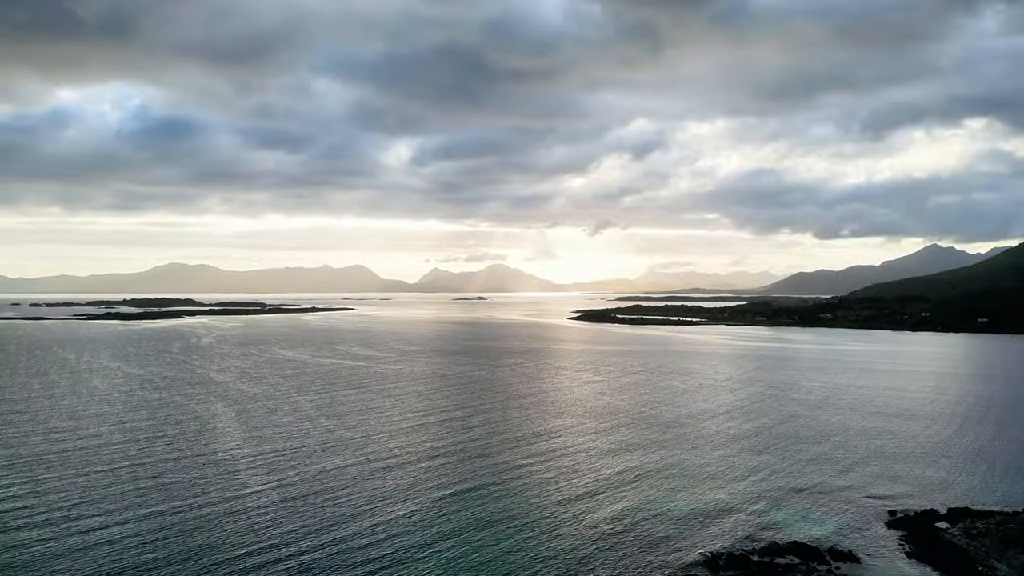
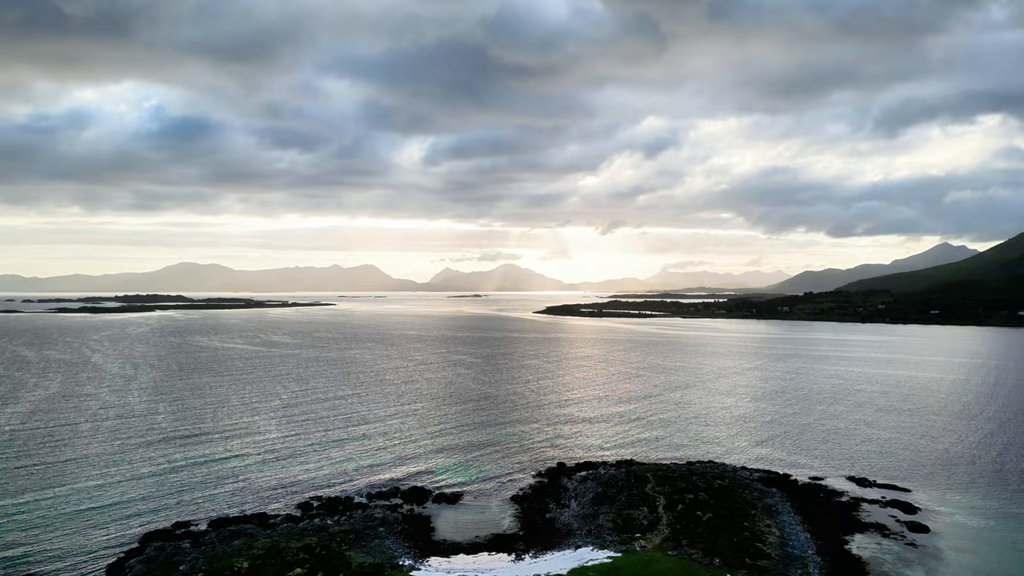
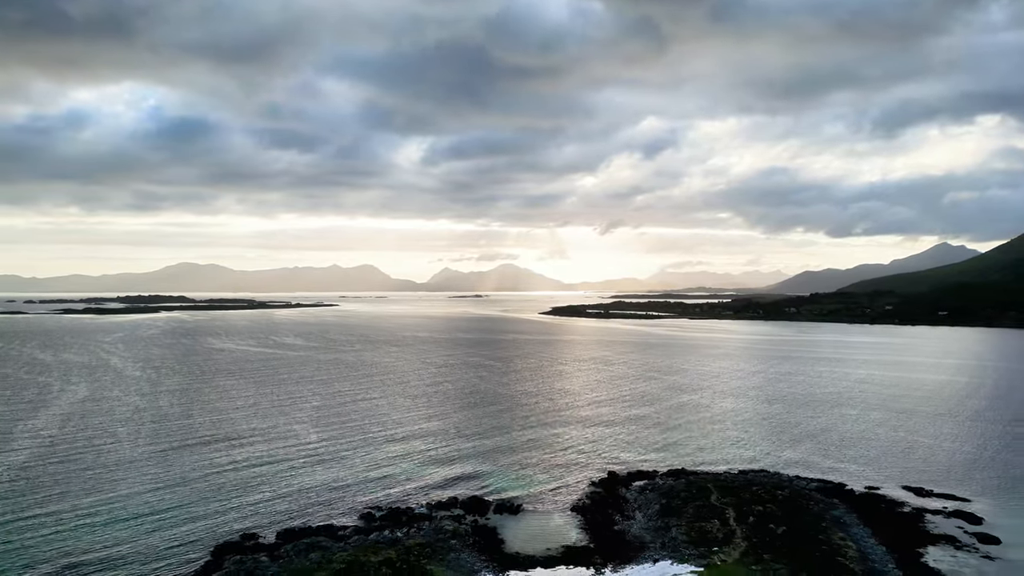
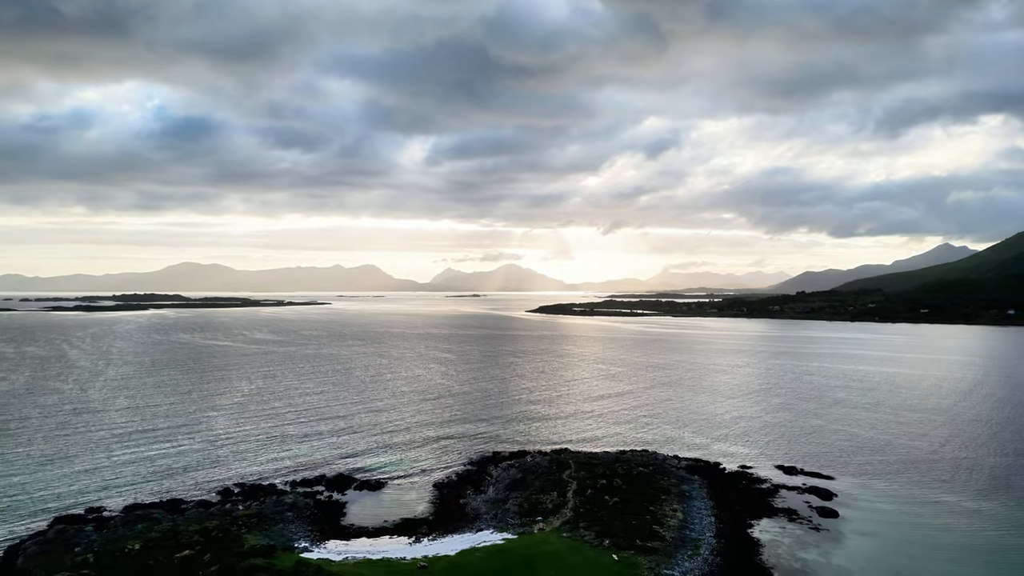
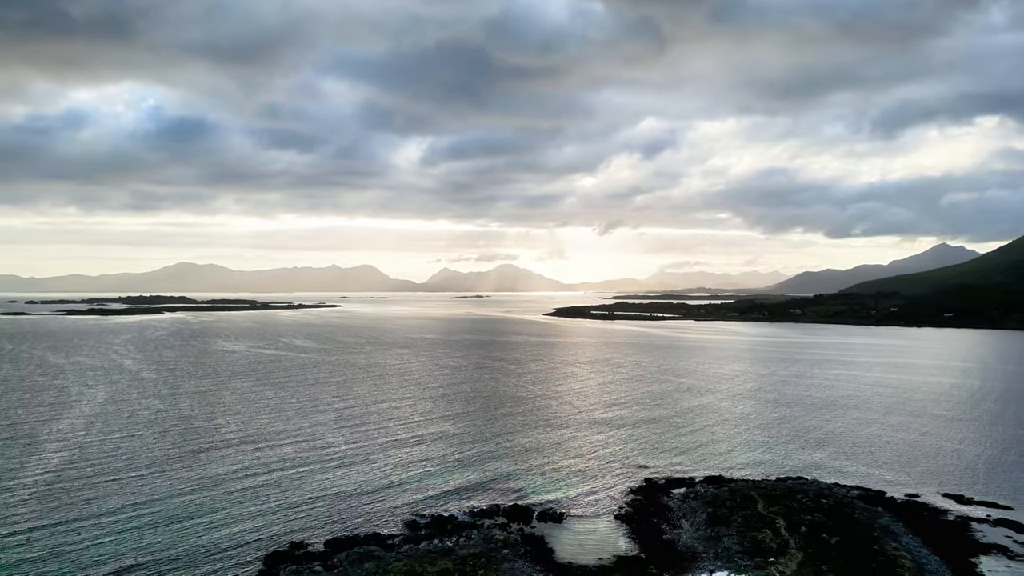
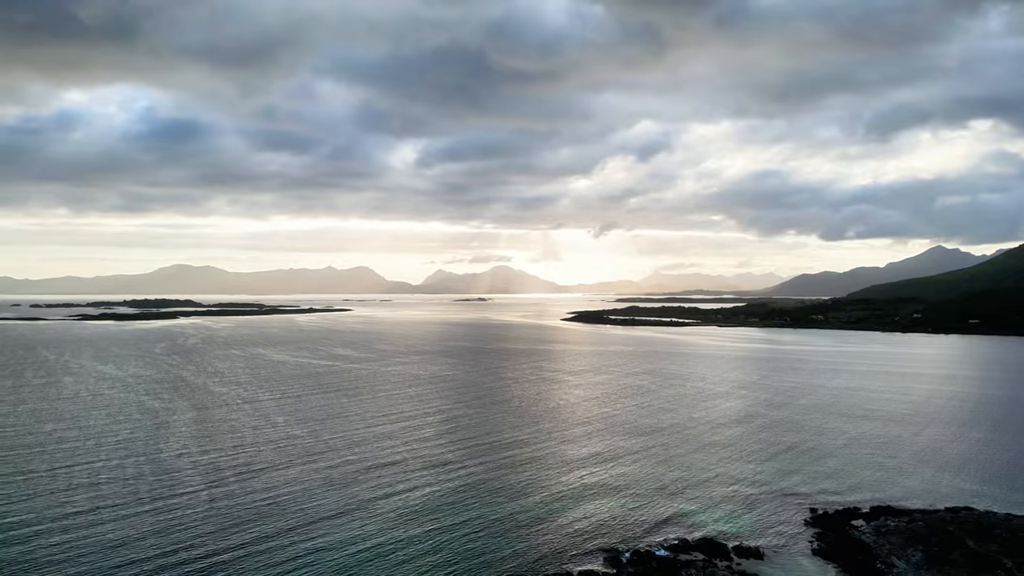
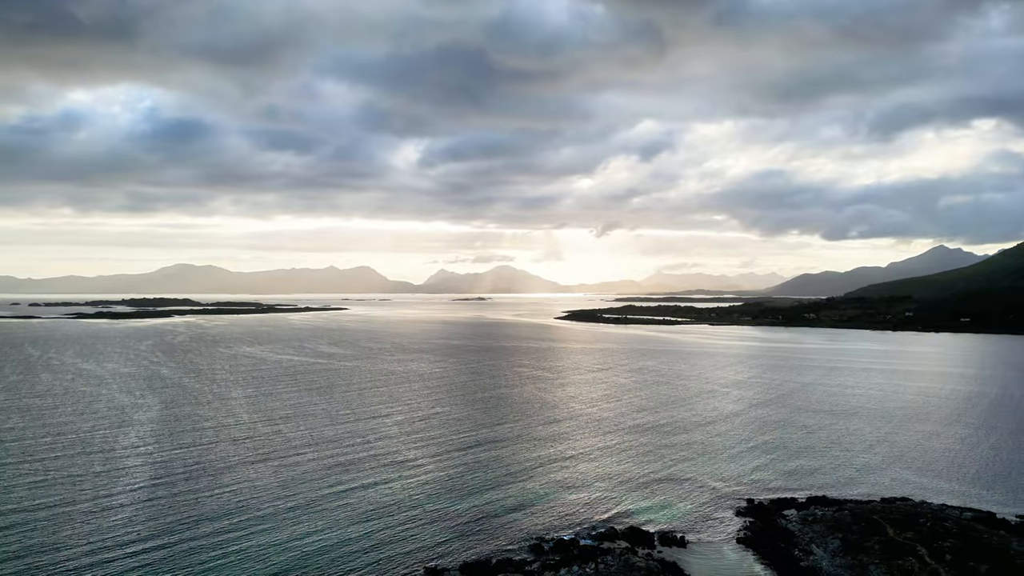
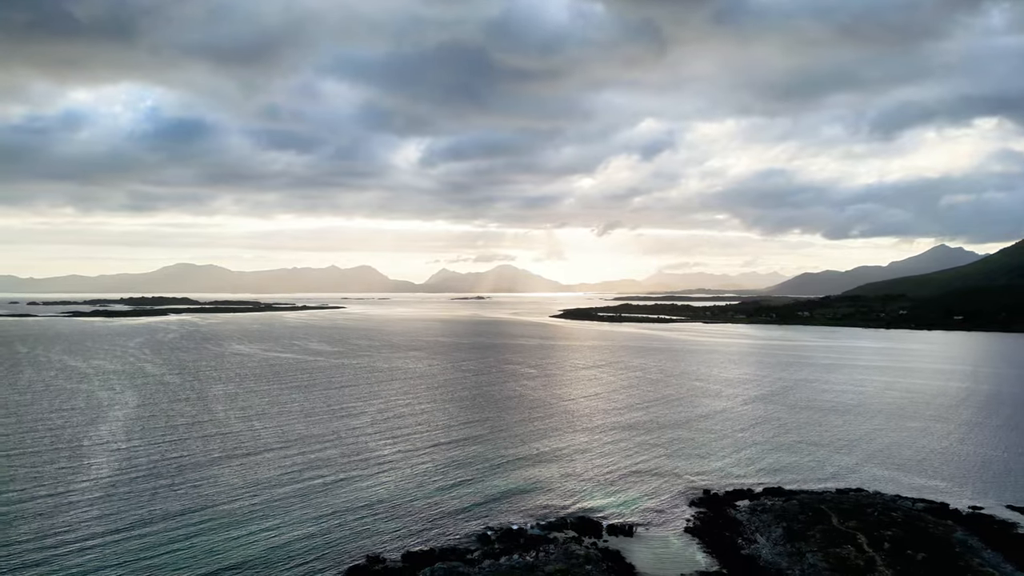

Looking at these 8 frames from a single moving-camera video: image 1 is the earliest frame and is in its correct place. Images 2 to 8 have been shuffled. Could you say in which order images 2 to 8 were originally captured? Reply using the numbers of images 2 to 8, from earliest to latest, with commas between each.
6, 7, 8, 5, 3, 2, 4
